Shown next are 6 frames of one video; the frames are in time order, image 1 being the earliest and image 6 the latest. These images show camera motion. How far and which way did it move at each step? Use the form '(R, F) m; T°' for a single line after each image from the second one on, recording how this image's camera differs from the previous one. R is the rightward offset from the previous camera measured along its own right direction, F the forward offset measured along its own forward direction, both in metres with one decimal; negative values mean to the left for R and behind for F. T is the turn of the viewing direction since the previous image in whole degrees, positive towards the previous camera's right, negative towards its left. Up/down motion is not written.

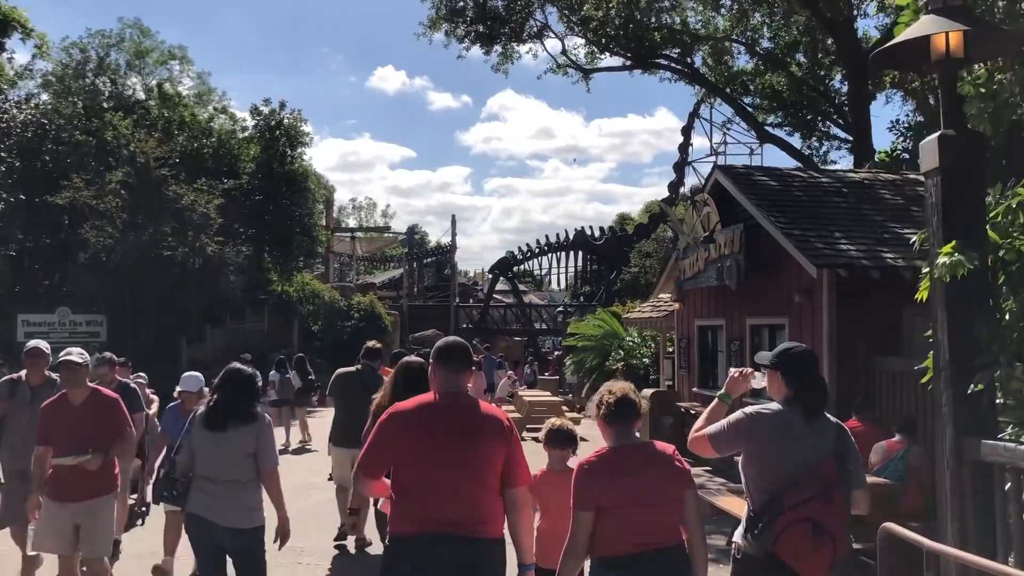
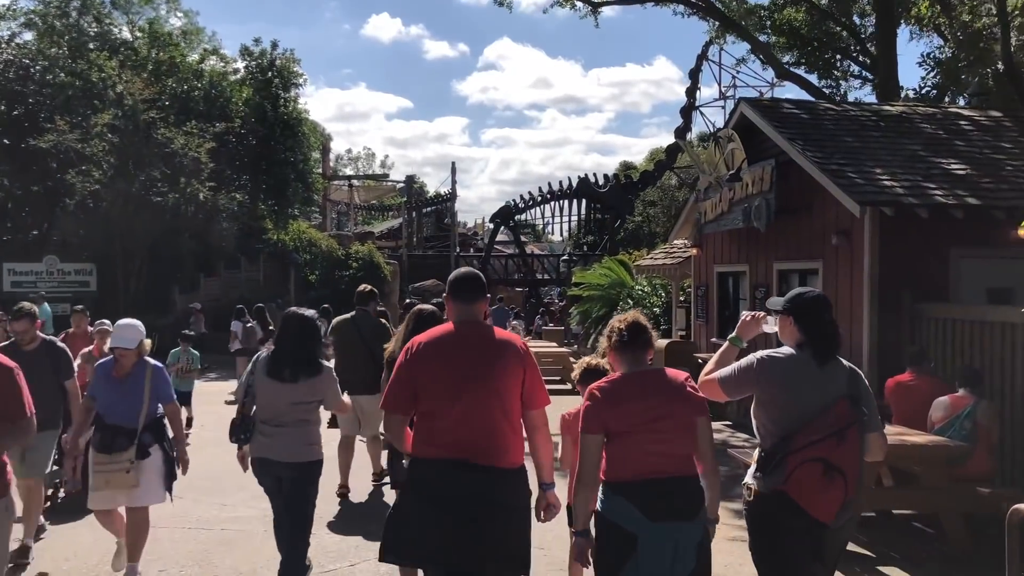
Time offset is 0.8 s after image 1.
(-0.2, +0.8) m; 0°
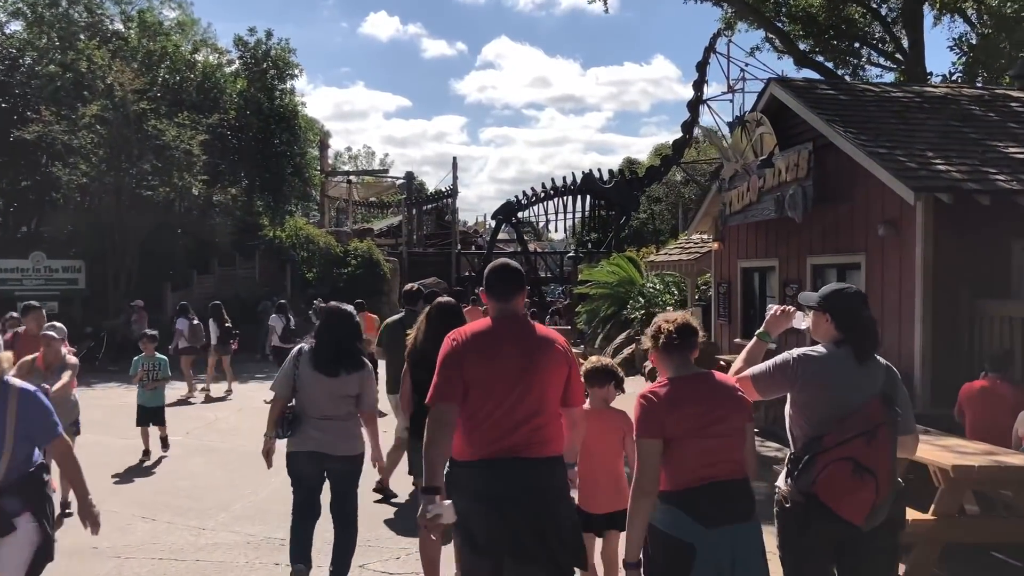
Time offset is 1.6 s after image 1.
(-0.1, +0.8) m; 0°
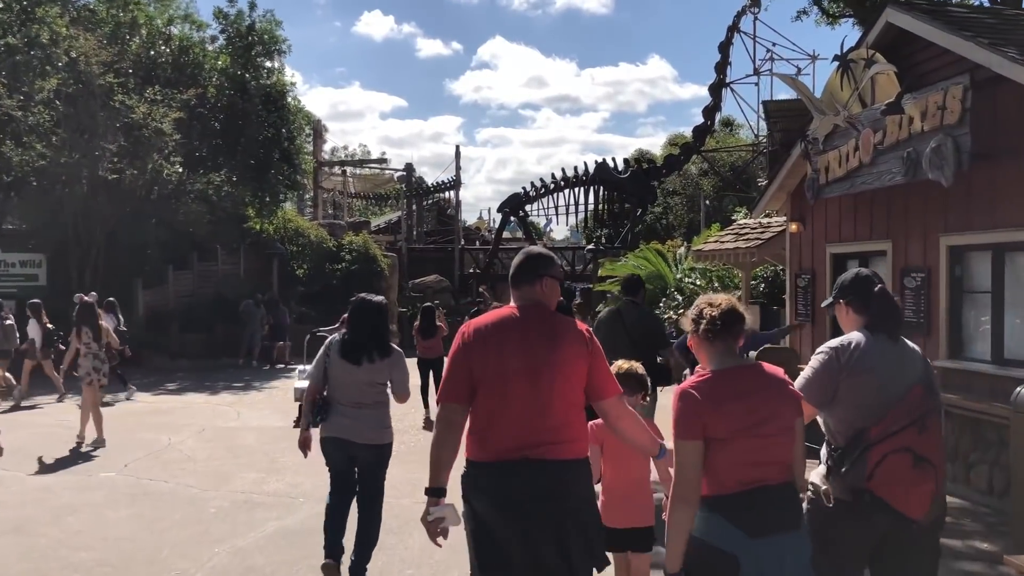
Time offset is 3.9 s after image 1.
(-0.4, +2.4) m; 0°
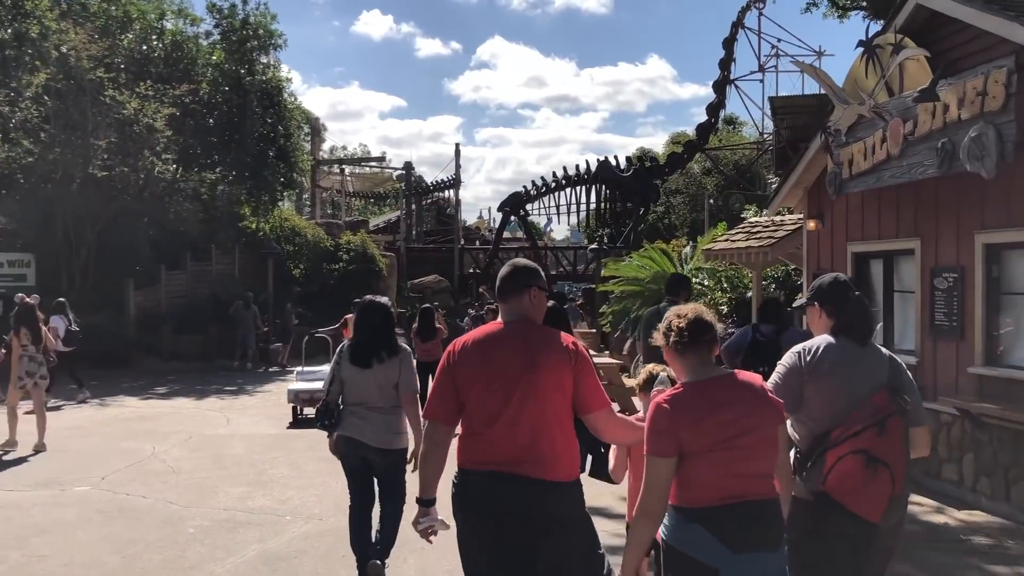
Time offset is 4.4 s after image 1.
(0.0, +0.5) m; 0°
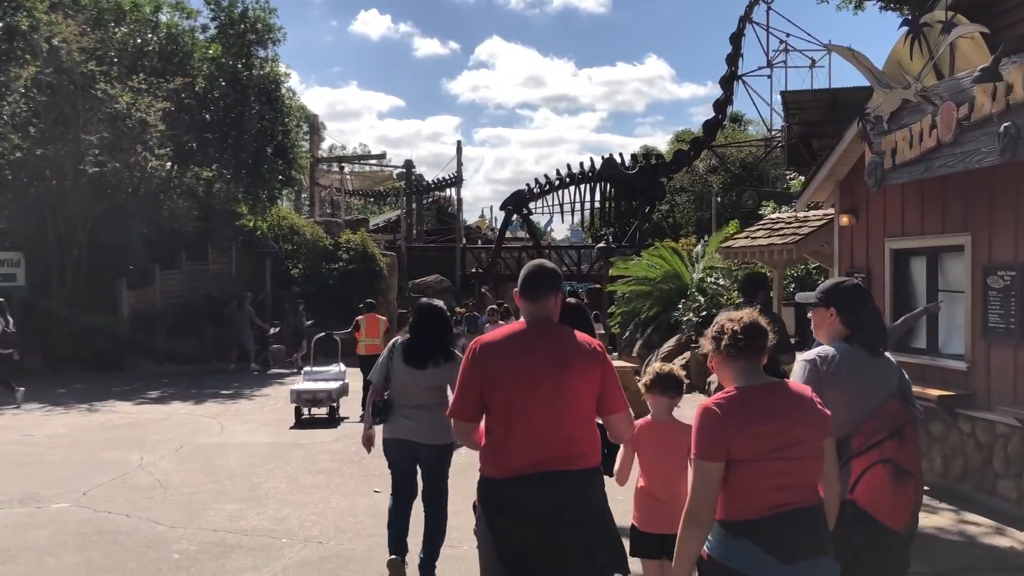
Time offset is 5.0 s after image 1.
(-0.1, +0.6) m; 0°
